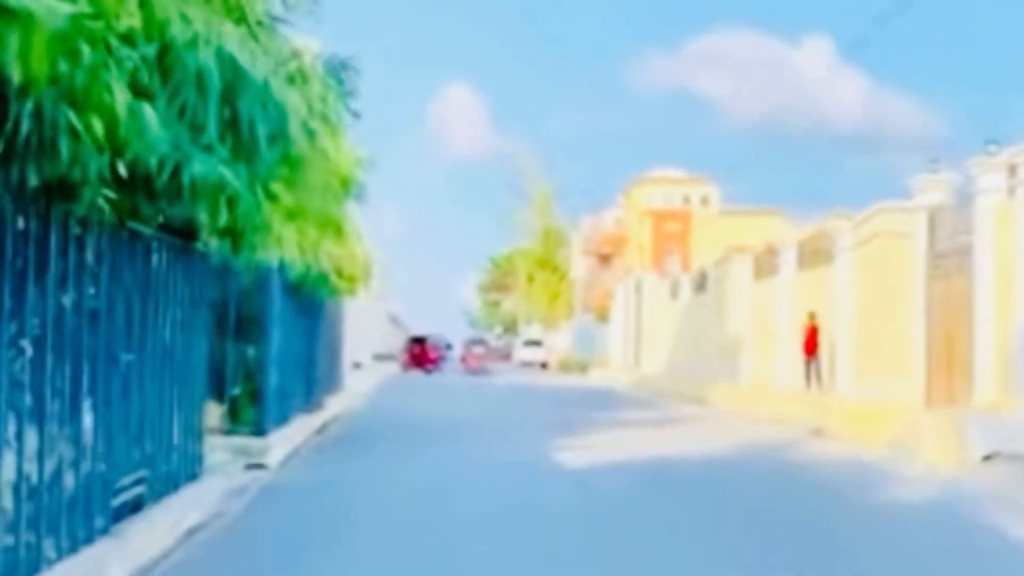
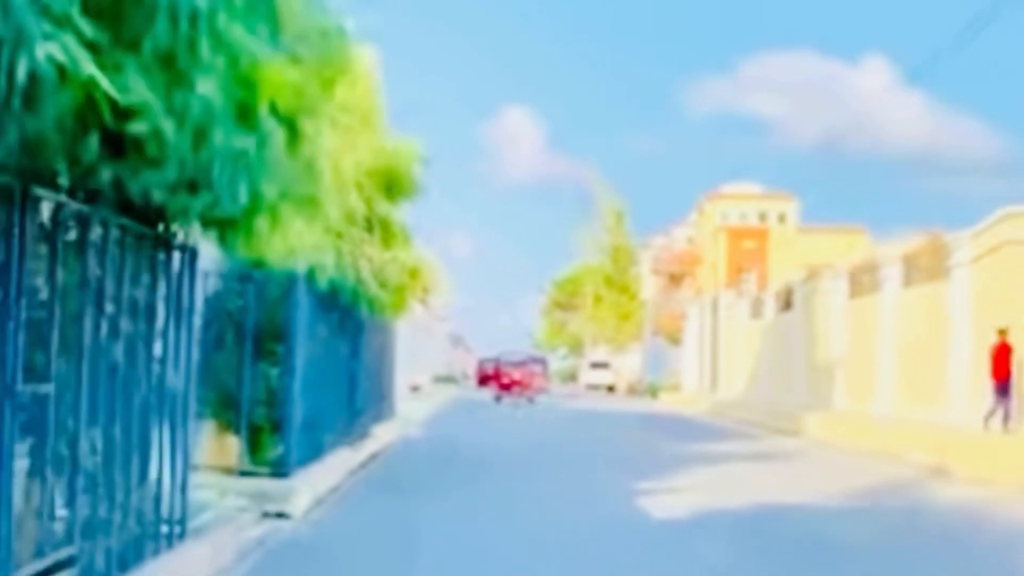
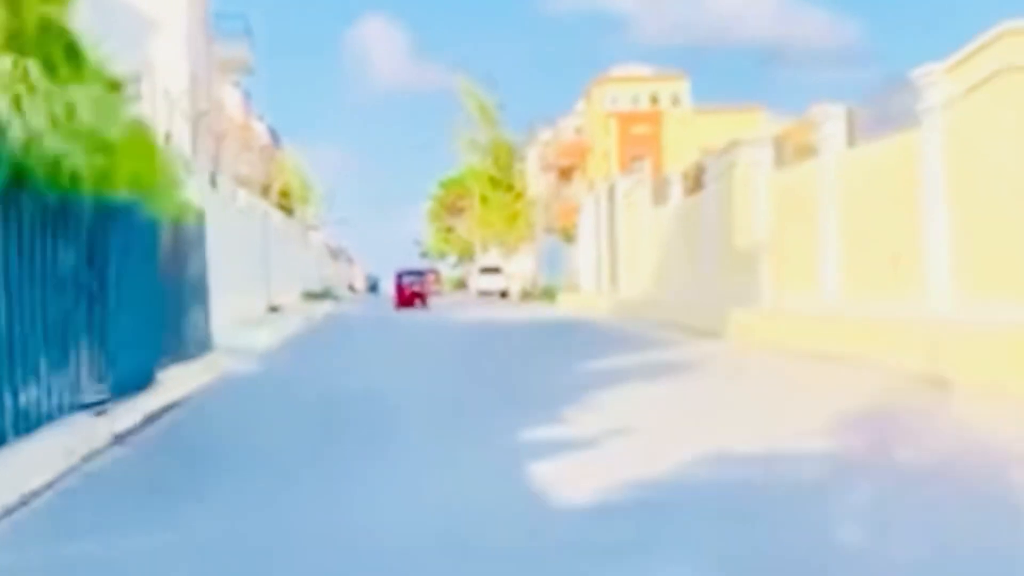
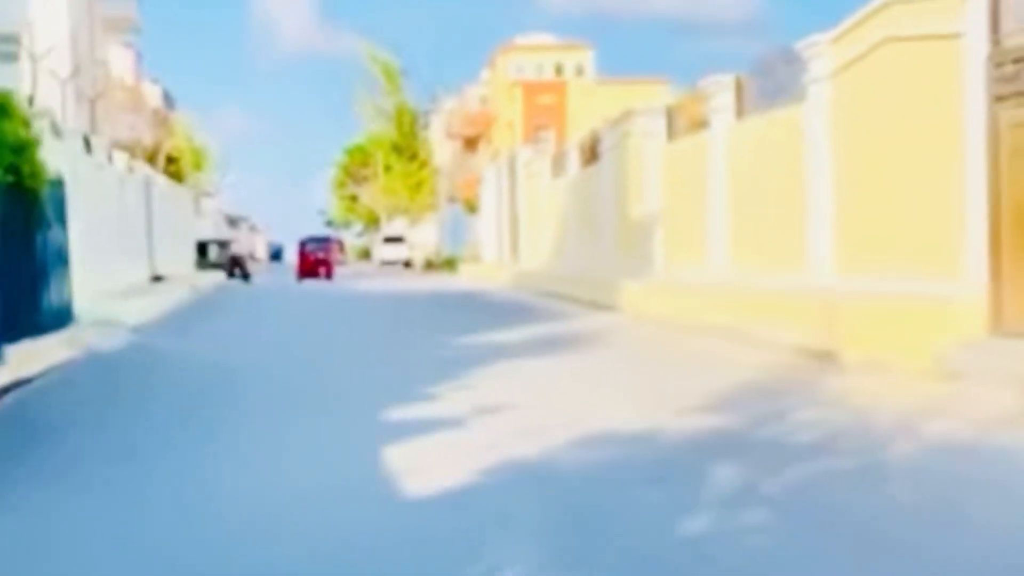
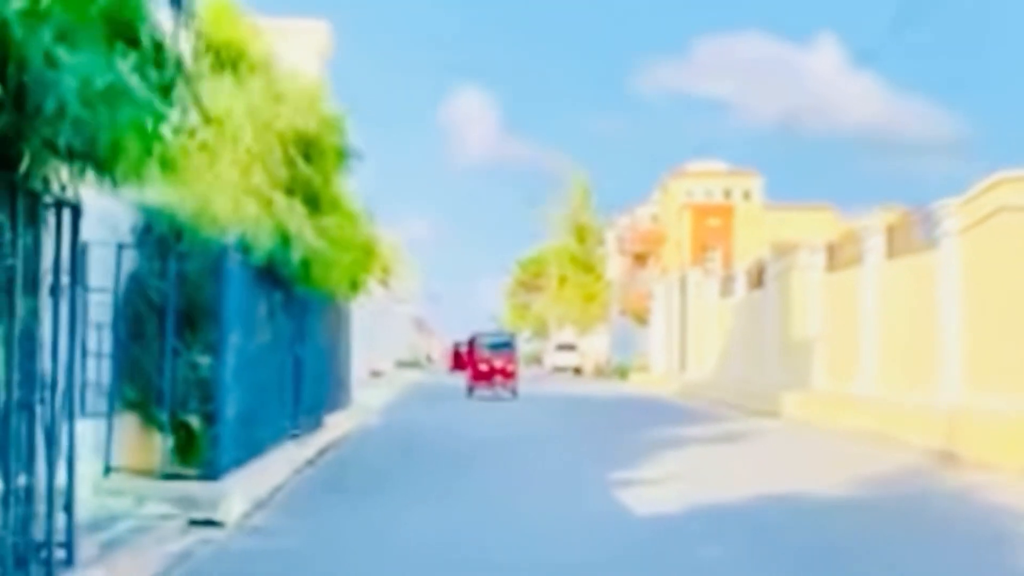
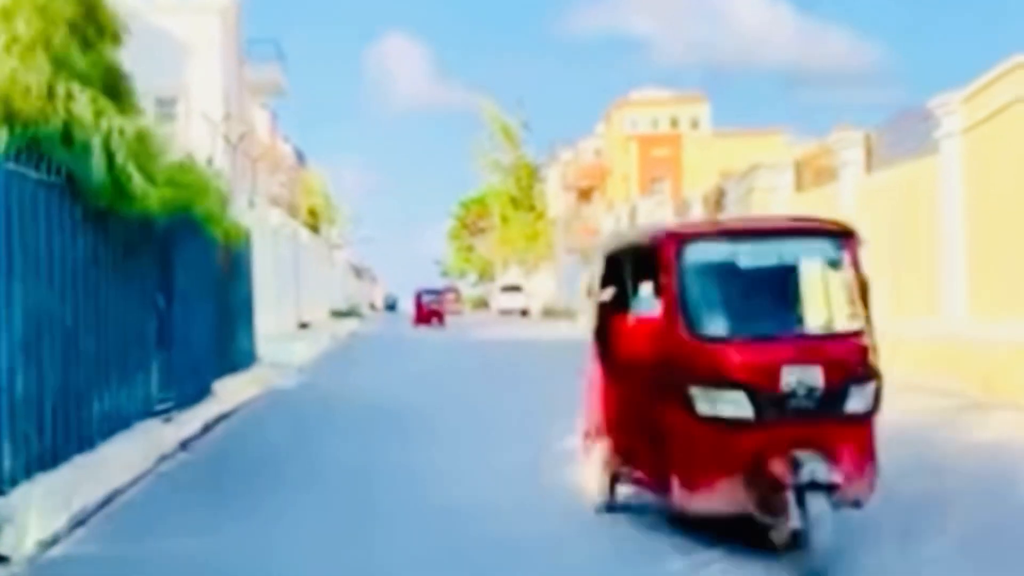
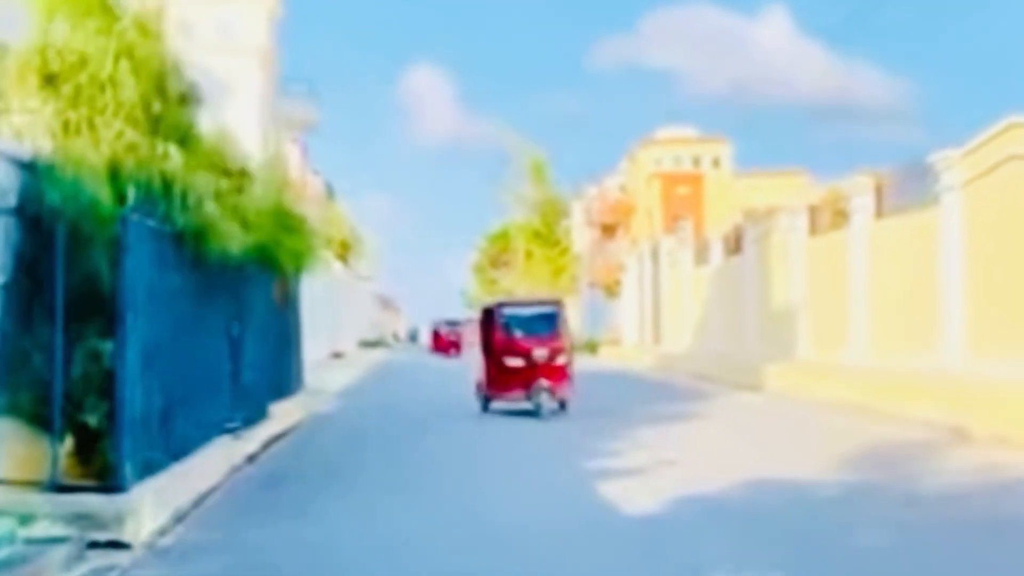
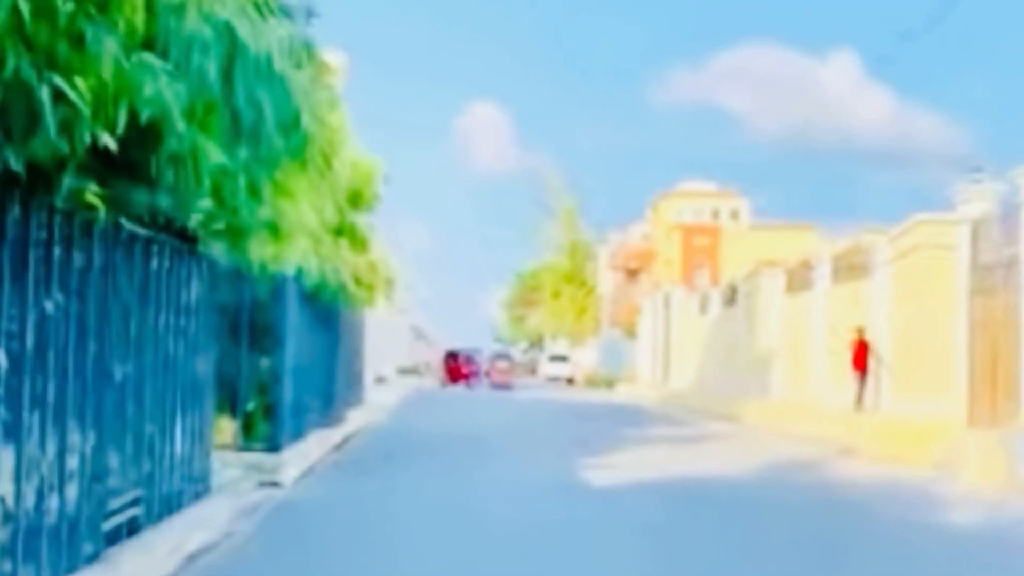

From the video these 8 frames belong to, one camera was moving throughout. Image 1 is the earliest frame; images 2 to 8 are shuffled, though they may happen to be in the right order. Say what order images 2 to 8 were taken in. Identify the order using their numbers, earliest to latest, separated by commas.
8, 2, 5, 7, 6, 3, 4
